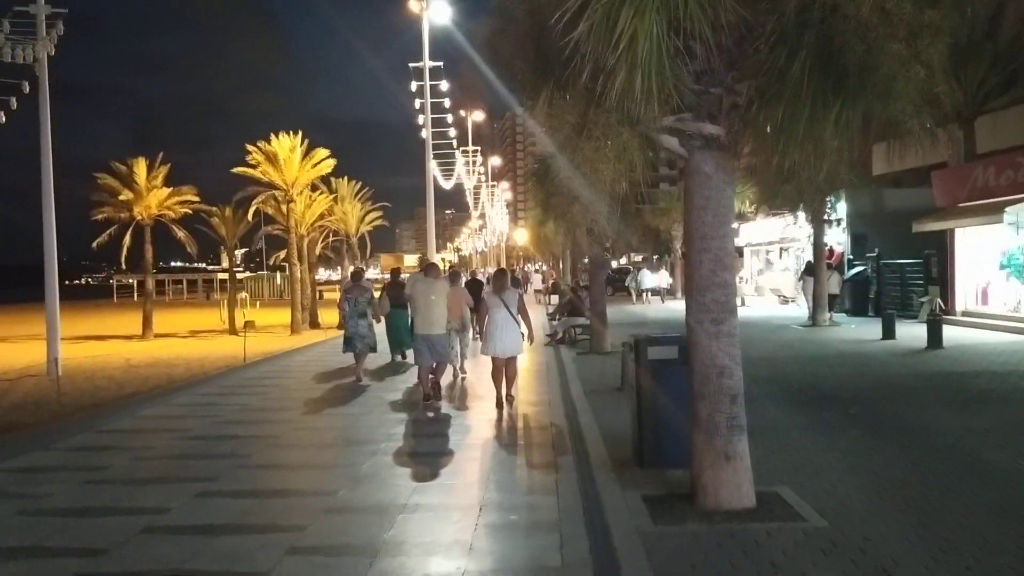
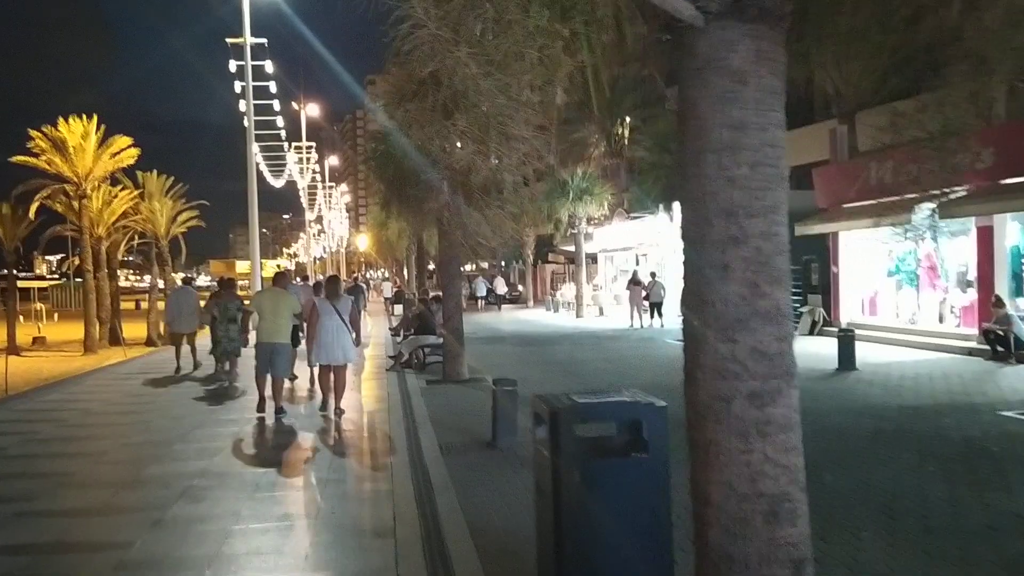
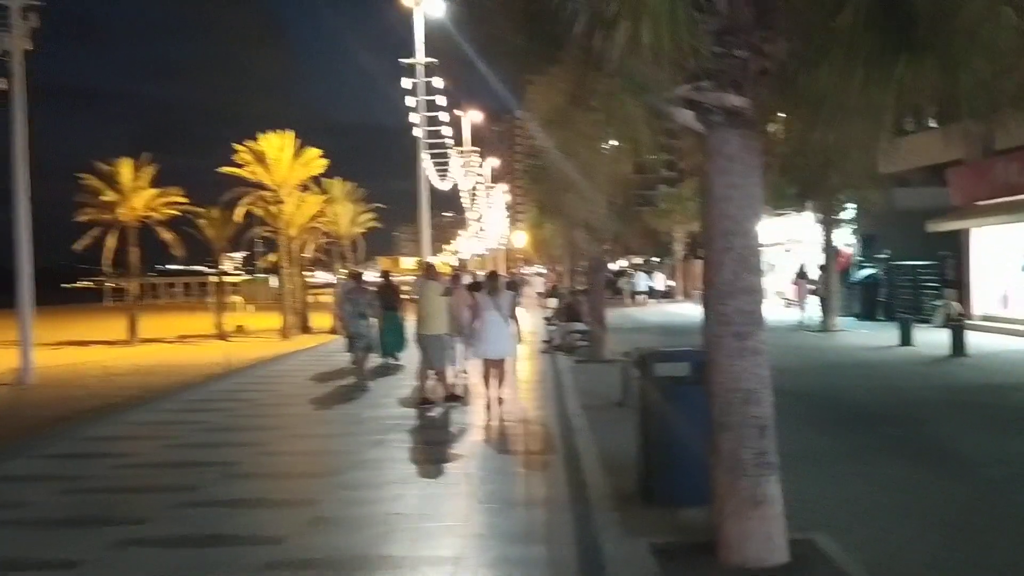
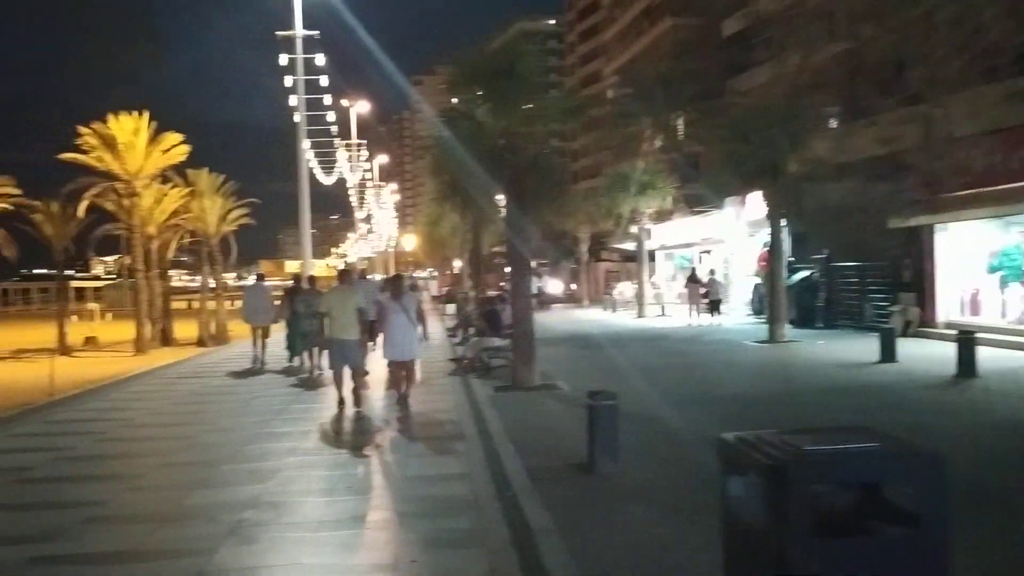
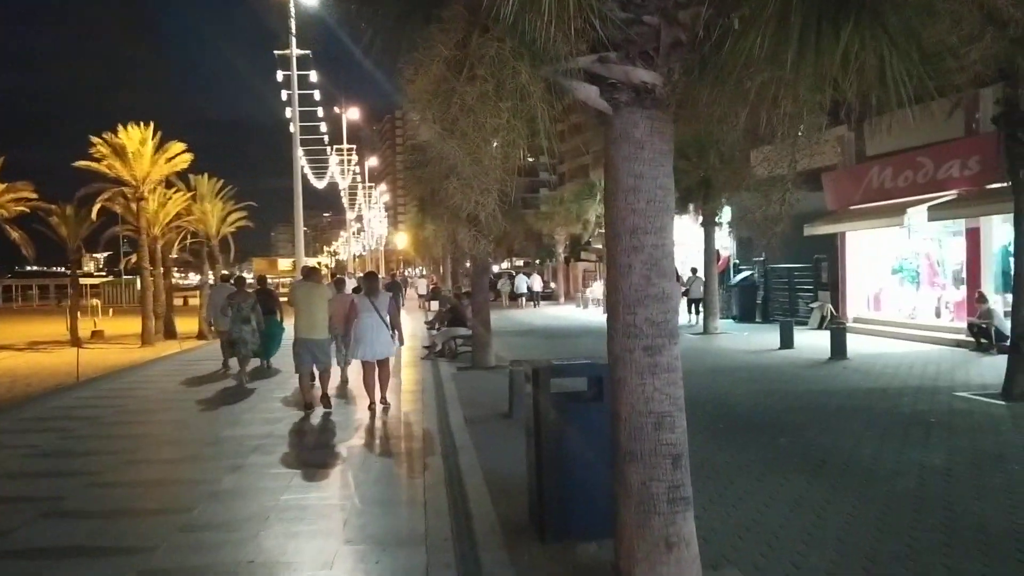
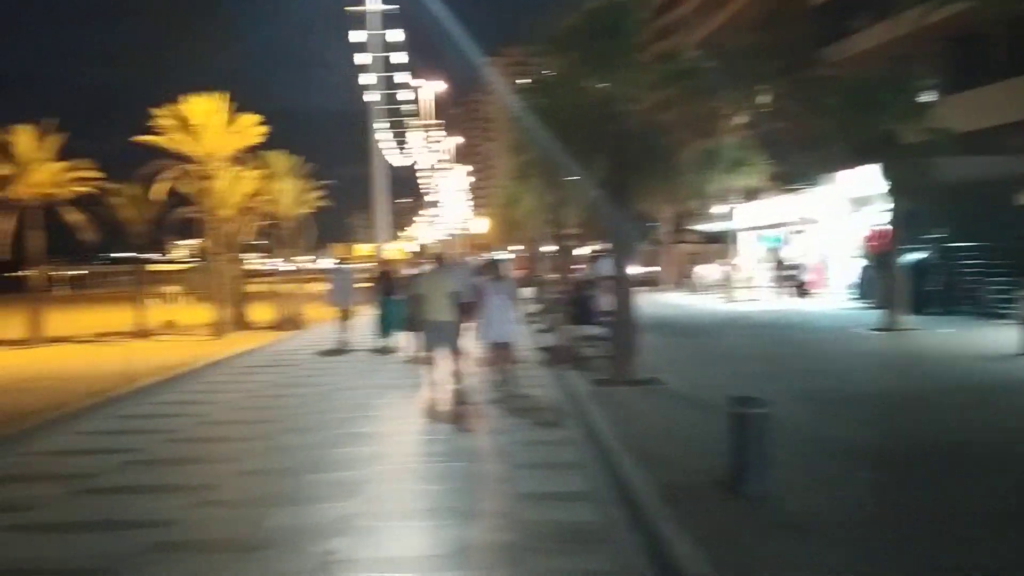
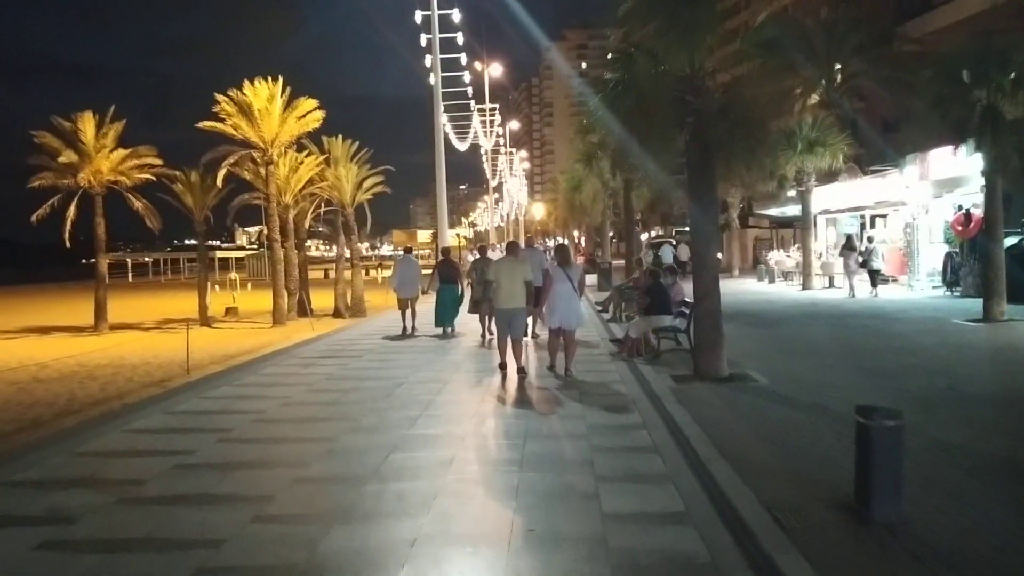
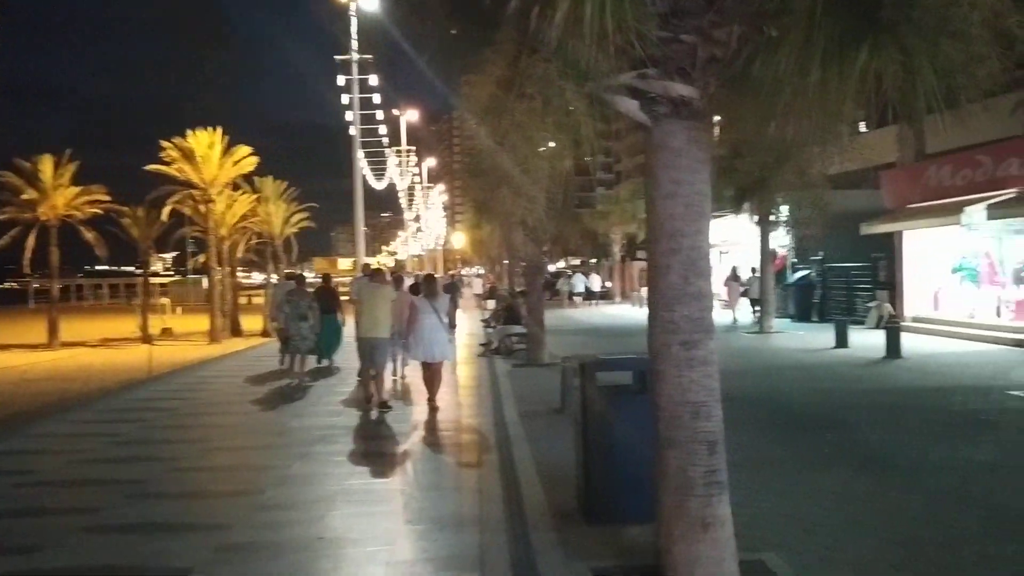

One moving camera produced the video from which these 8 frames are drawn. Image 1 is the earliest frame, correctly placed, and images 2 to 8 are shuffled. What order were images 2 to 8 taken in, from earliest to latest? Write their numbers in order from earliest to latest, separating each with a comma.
3, 8, 5, 2, 4, 6, 7
